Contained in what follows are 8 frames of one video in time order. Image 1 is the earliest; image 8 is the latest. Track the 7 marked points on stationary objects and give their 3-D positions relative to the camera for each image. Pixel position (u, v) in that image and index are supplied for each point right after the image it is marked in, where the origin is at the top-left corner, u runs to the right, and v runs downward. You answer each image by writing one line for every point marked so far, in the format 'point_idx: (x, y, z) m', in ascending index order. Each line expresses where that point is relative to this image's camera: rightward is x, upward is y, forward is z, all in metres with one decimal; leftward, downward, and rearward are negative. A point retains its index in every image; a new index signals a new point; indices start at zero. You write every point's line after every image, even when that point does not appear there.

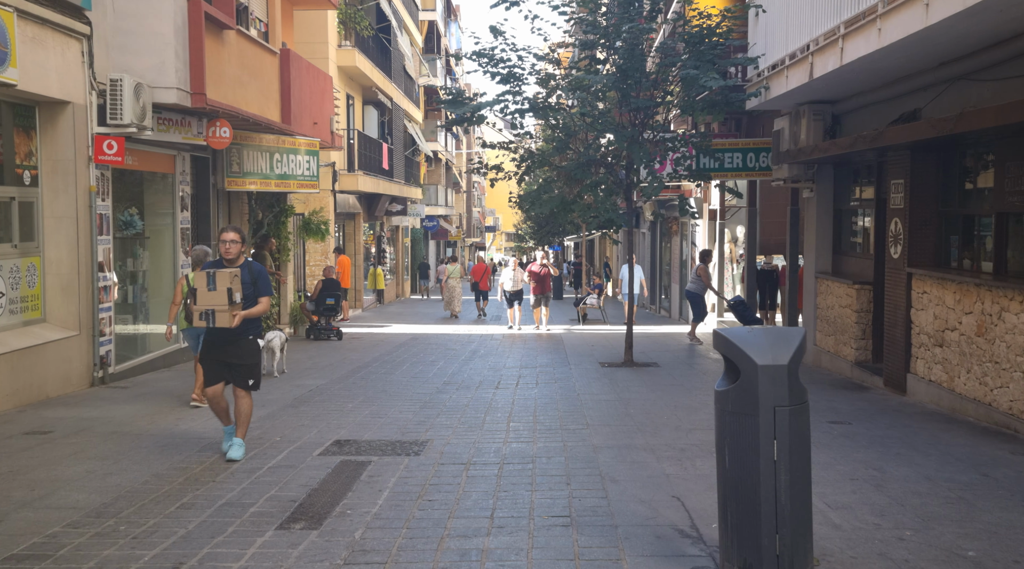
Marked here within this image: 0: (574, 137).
0: (+1.0, +2.2, +15.2) m
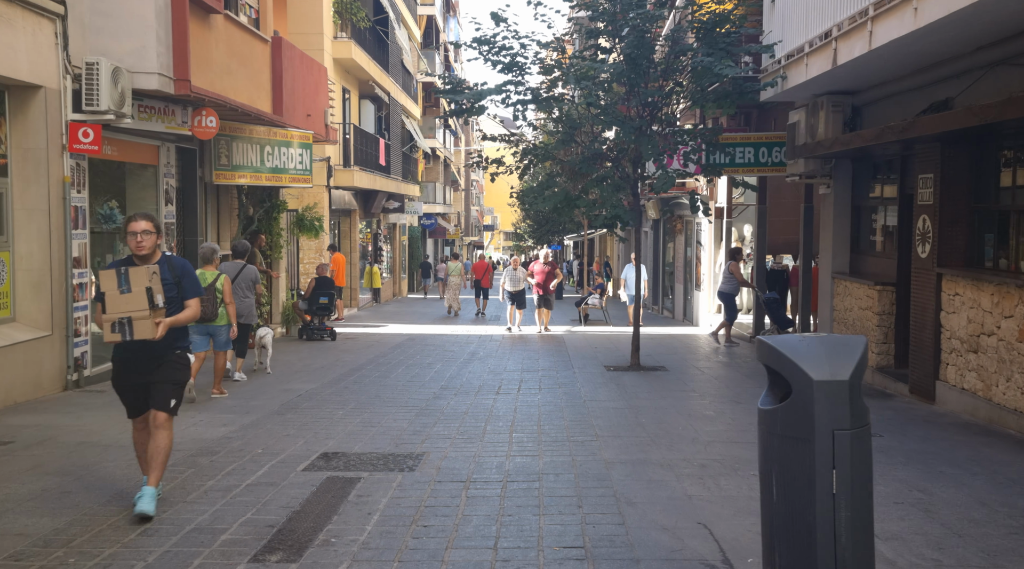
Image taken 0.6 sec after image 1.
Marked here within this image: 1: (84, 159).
0: (+1.0, +2.2, +14.5) m
1: (-4.8, +1.4, +11.1) m
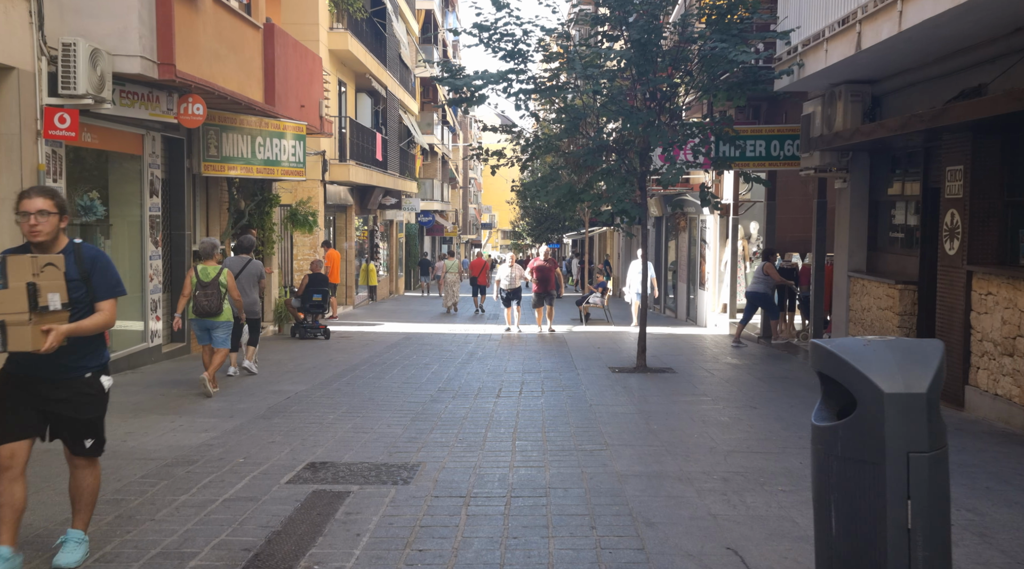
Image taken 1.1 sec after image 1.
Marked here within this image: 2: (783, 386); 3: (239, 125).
0: (+1.0, +2.3, +13.9) m
1: (-4.7, +1.5, +10.5) m
2: (+3.1, -1.2, +11.6) m
3: (-4.3, +2.5, +15.6) m
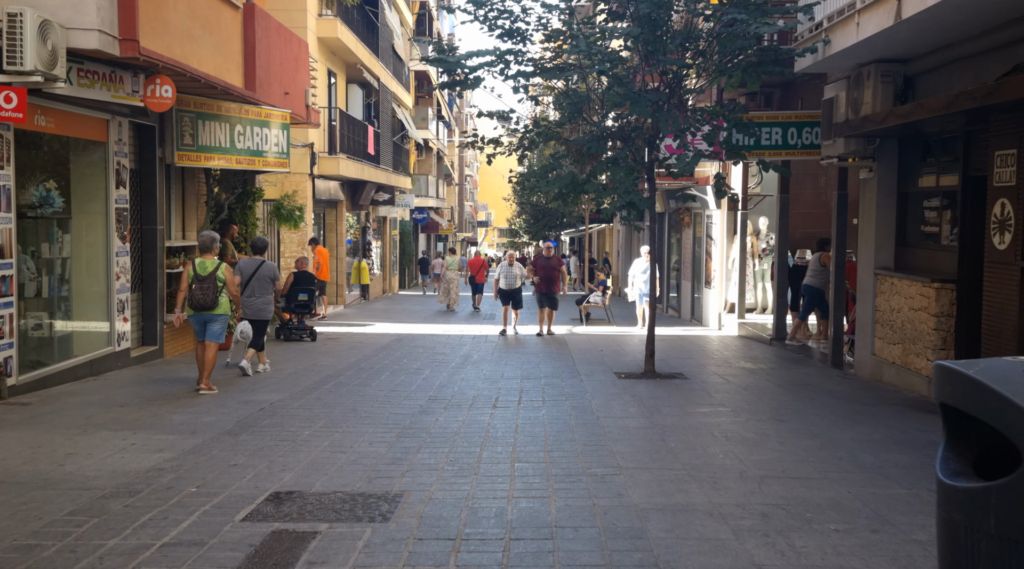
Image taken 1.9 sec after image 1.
0: (+1.0, +2.3, +12.8) m
1: (-4.8, +1.5, +9.5) m
2: (+3.1, -1.2, +10.6) m
3: (-4.3, +2.5, +14.6) m
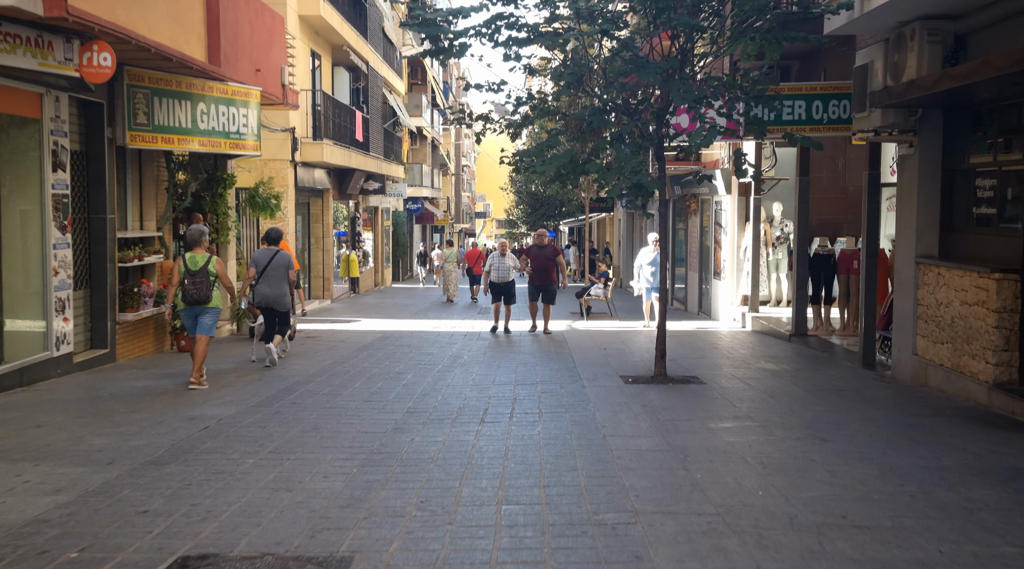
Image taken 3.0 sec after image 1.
0: (+0.9, +2.4, +11.4) m
1: (-4.9, +1.5, +8.0) m
2: (+3.0, -1.1, +9.2) m
3: (-4.4, +2.6, +13.1) m
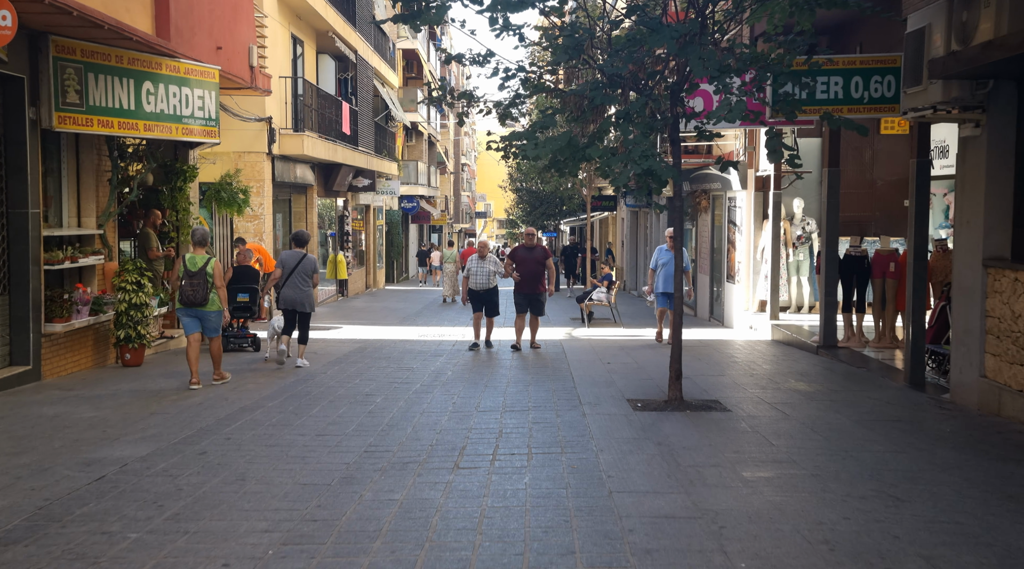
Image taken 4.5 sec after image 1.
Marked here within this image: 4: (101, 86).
0: (+0.8, +2.3, +9.6) m
1: (-5.0, +1.4, +6.3) m
2: (+2.9, -1.2, +7.4) m
3: (-4.5, +2.5, +11.4) m
4: (-4.7, +2.2, +11.2) m
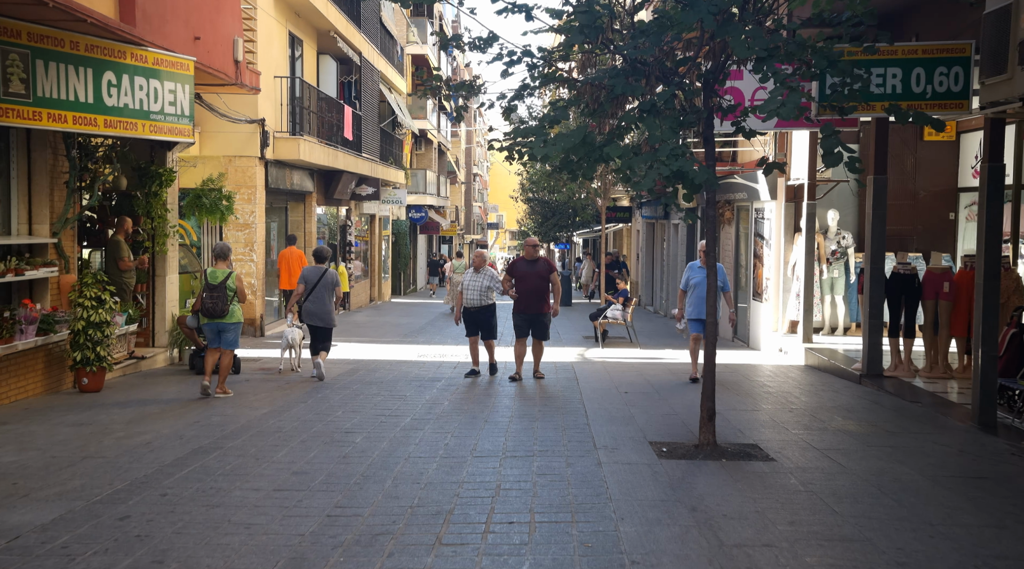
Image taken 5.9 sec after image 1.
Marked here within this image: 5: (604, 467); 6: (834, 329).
0: (+0.8, +2.1, +8.2) m
1: (-5.0, +1.3, +4.9) m
2: (+2.9, -1.3, +6.0) m
3: (-4.4, +2.3, +10.0) m
4: (-4.6, +2.1, +9.8) m
5: (+0.7, -1.3, +7.1) m
6: (+5.1, -0.7, +15.8) m
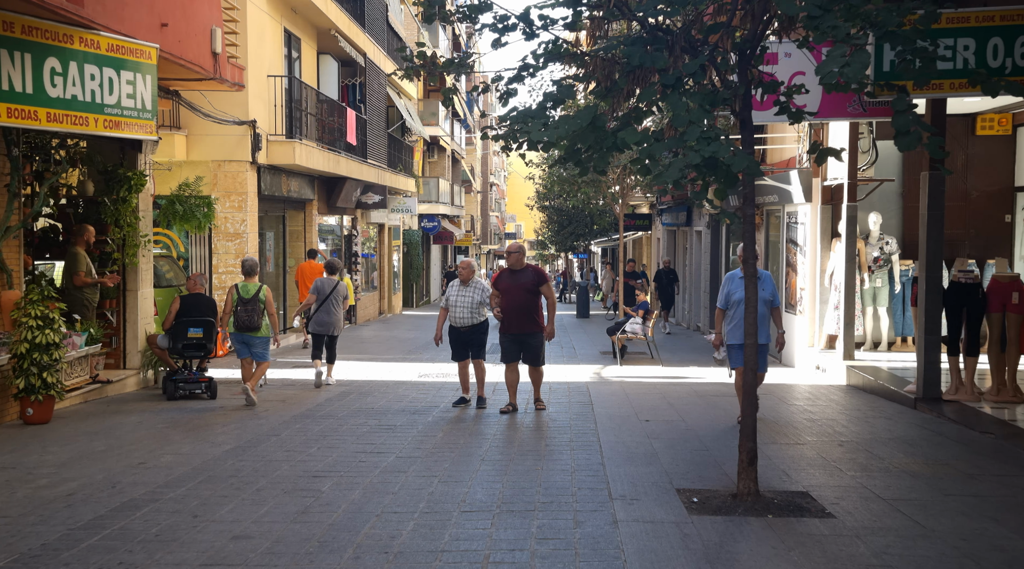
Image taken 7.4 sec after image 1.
0: (+0.8, +2.0, +6.8) m
1: (-5.1, +1.2, +3.6) m
2: (+2.9, -1.4, +4.5) m
3: (-4.4, +2.2, +8.7) m
4: (-4.6, +1.9, +8.5) m
5: (+0.6, -1.4, +5.6) m
6: (+5.2, -0.9, +14.3) m
